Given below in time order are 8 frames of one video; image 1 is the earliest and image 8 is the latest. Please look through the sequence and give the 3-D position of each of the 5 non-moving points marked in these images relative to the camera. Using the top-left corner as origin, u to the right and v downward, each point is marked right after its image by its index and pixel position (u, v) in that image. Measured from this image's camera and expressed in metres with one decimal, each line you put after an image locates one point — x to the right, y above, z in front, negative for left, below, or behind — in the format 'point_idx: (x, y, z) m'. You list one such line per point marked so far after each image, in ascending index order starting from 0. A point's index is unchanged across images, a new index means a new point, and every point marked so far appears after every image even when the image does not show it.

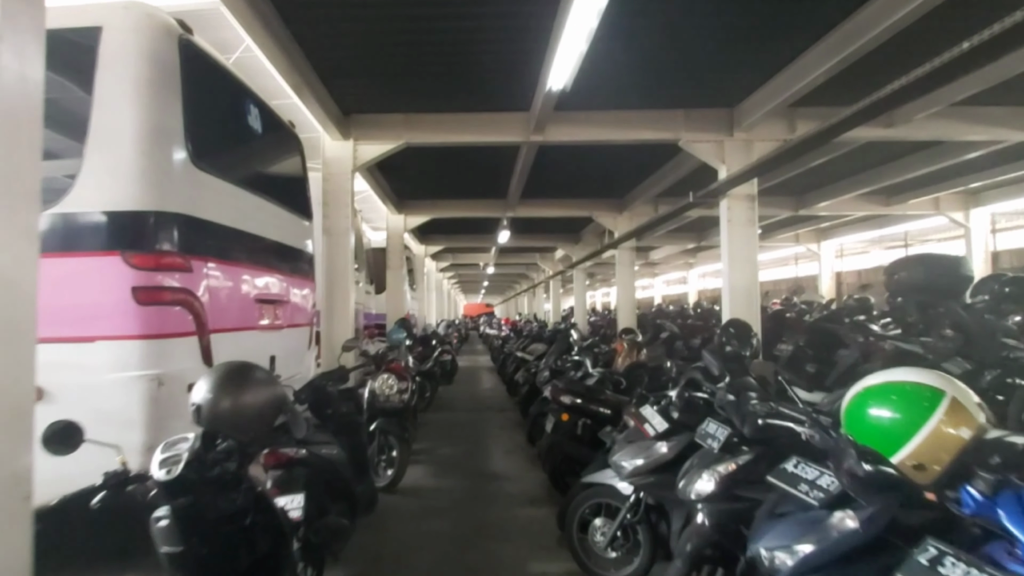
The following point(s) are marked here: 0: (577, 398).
0: (+0.8, -1.5, +4.8) m
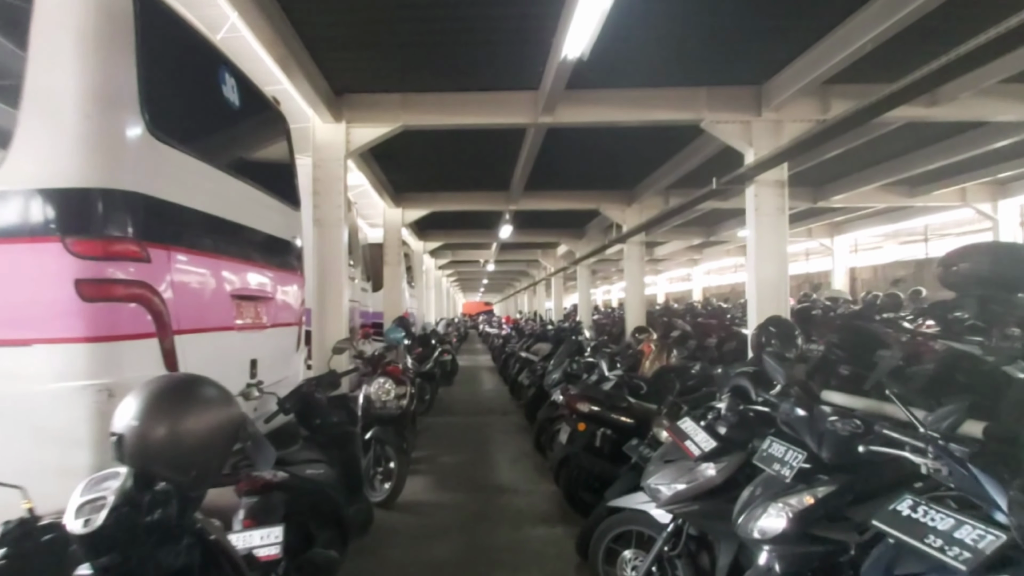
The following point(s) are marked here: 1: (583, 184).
0: (+1.0, -1.4, +4.2) m
1: (+2.2, +3.3, +11.0) m
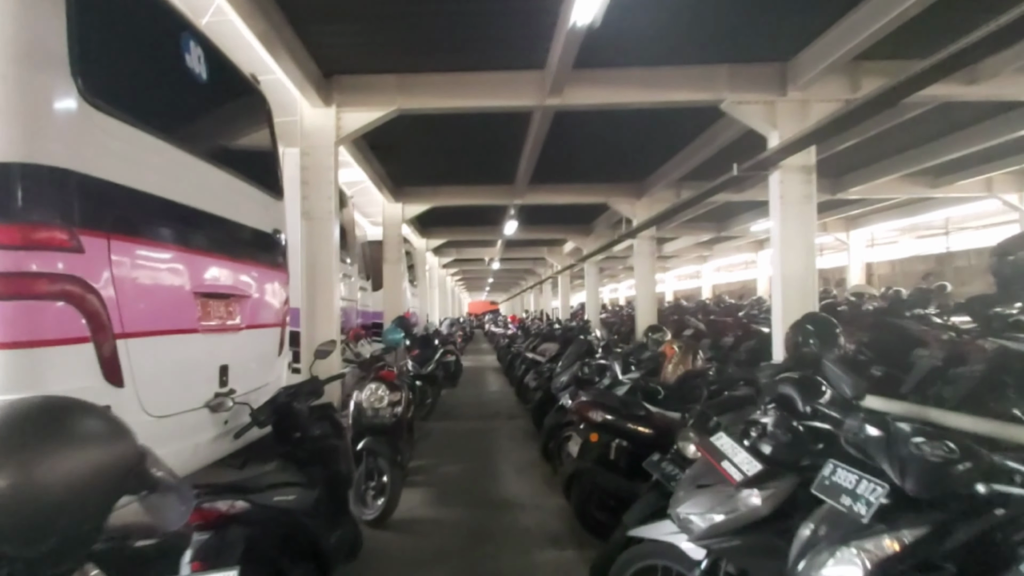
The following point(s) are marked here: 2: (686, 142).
0: (+1.0, -1.3, +3.8) m
1: (+2.3, +3.4, +10.5) m
2: (+3.8, +3.2, +7.6) m
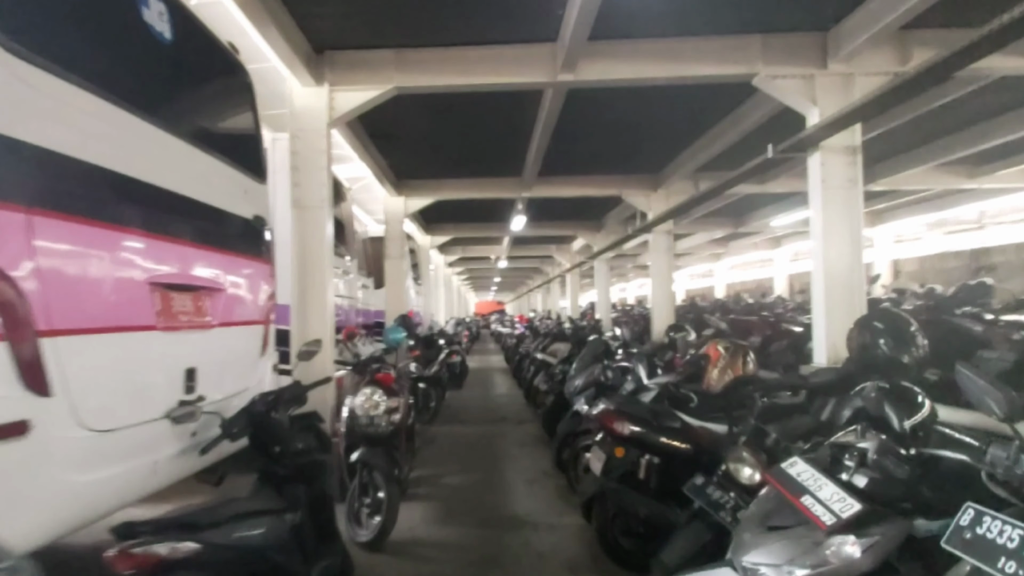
0: (+1.1, -1.3, +3.2) m
1: (+2.6, +3.4, +10.0) m
2: (+4.0, +3.3, +7.1) m
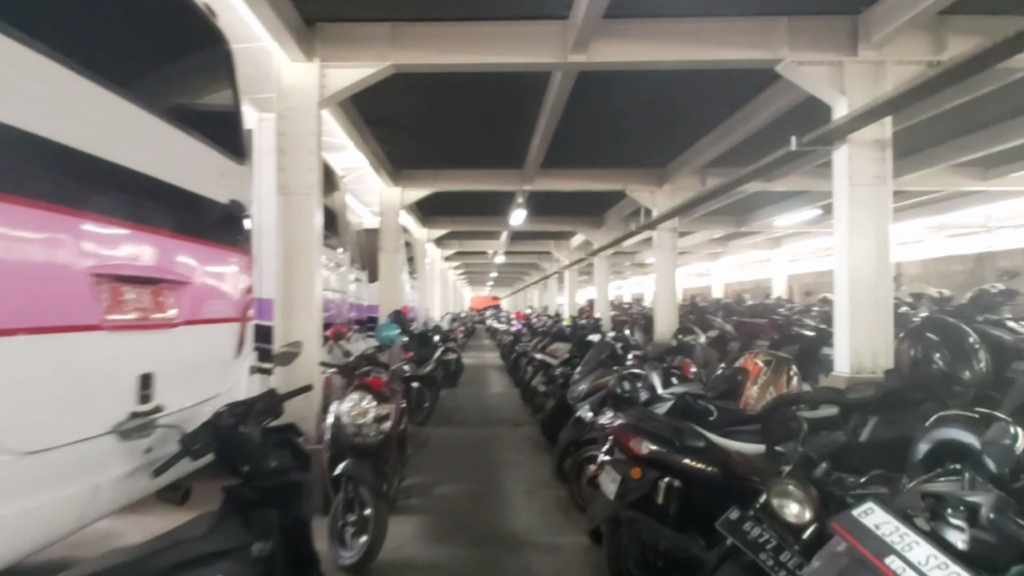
0: (+1.2, -1.3, +2.9) m
1: (+2.6, +3.5, +9.6) m
2: (+4.0, +3.3, +6.7) m
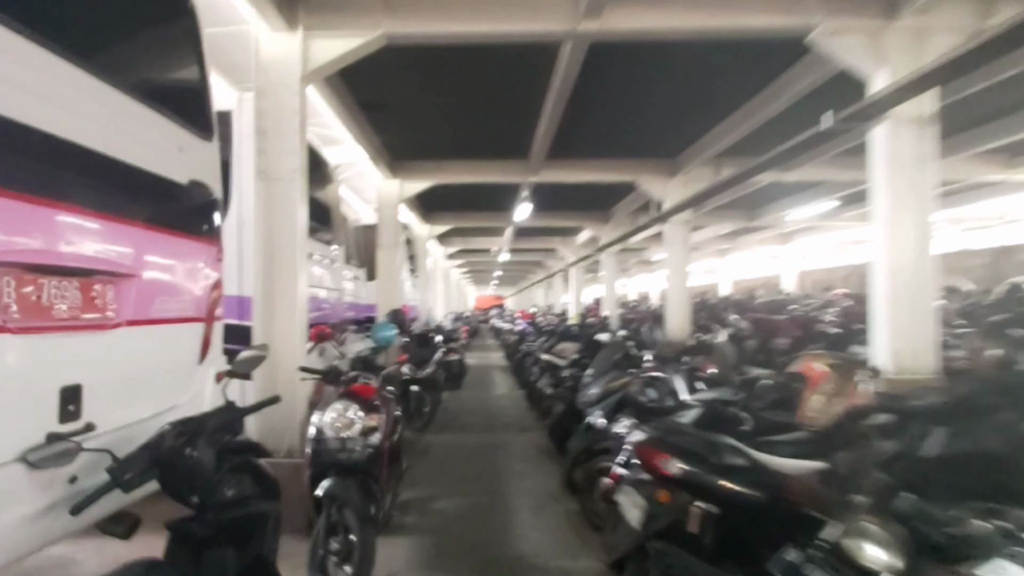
0: (+1.2, -1.2, +2.4) m
1: (+2.7, +3.6, +9.1) m
2: (+4.1, +3.4, +6.2) m
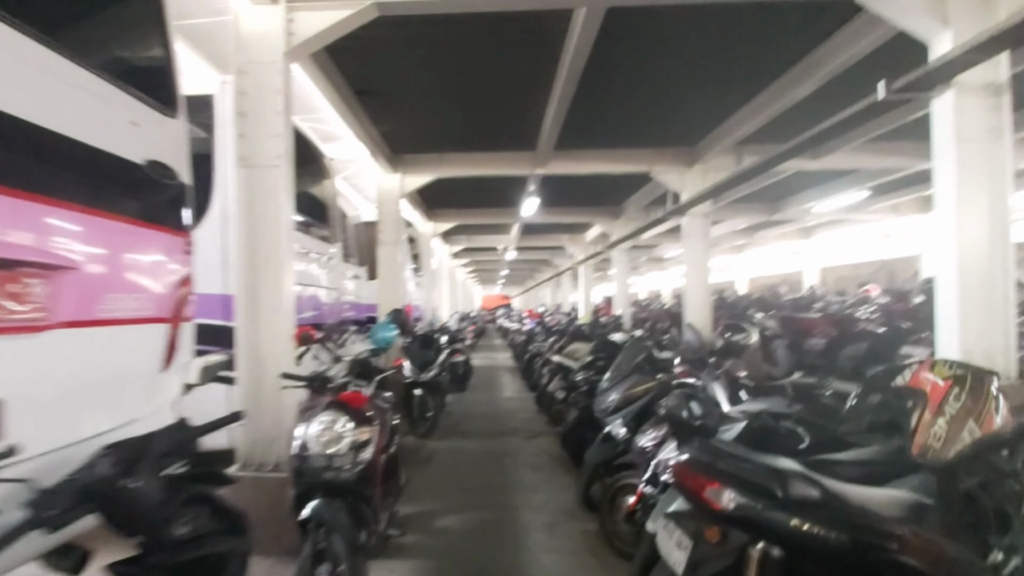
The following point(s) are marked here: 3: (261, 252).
0: (+1.3, -1.2, +2.0) m
1: (+2.9, +3.7, +8.6) m
2: (+4.2, +3.5, +5.6) m
3: (-2.8, +0.4, +4.0) m
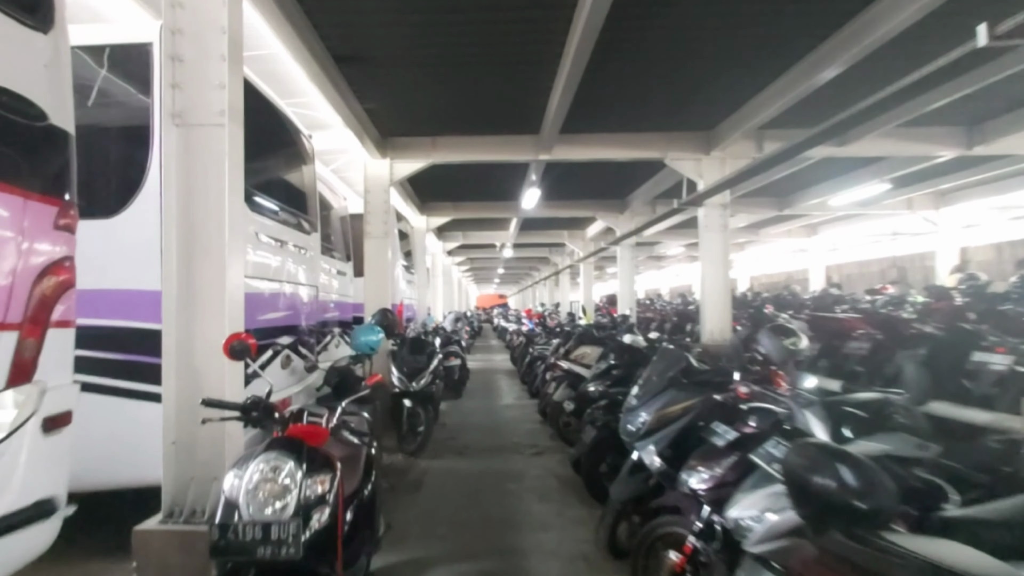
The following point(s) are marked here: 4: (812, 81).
0: (+1.4, -1.1, +1.1) m
1: (+2.9, +3.7, +7.8) m
2: (+4.3, +3.5, +4.9) m
3: (-2.7, +0.5, +3.1) m
4: (+4.6, +3.2, +5.7) m
